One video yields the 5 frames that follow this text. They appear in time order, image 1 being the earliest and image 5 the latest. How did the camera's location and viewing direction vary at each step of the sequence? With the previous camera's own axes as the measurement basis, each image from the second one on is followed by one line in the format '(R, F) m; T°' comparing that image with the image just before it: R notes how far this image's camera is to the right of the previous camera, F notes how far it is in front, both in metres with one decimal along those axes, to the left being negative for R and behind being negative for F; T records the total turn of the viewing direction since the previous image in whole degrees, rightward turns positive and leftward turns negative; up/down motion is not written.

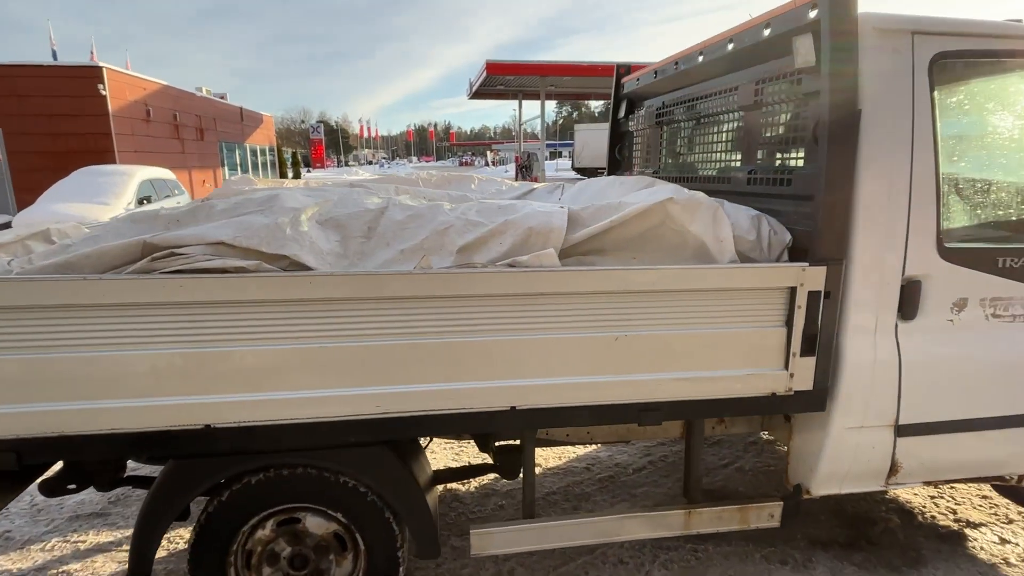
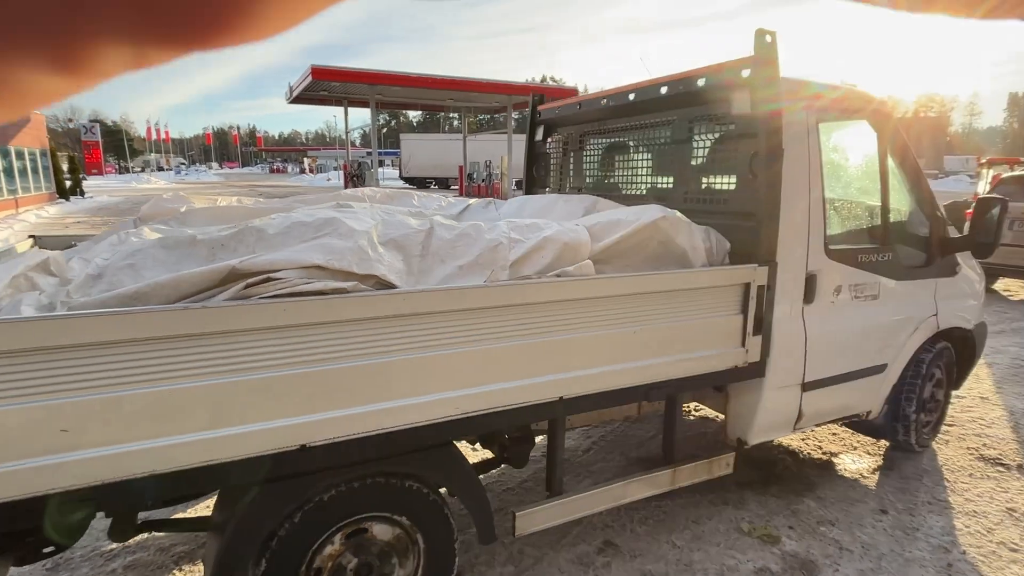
(-0.9, -0.2) m; +18°
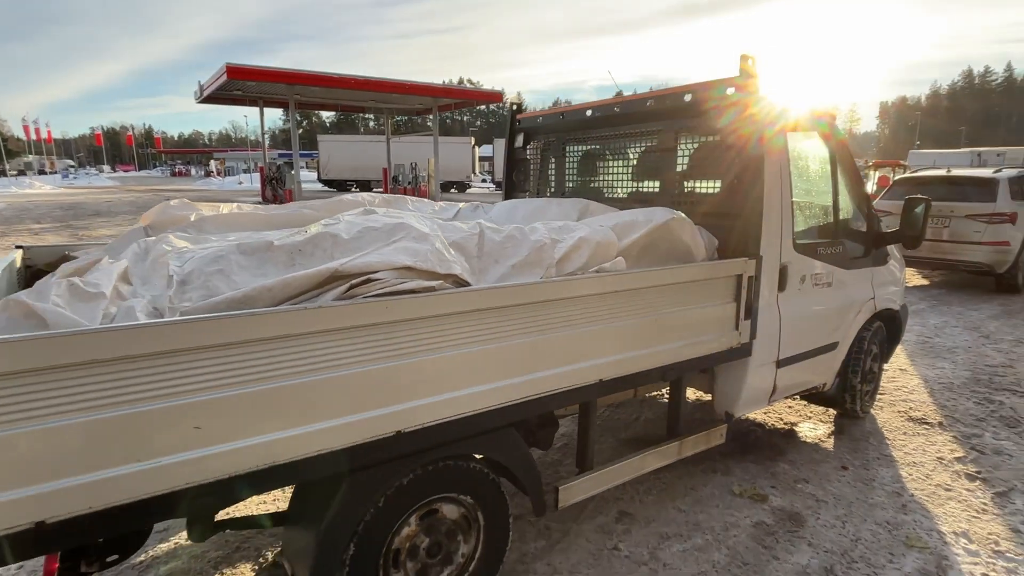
(-0.6, -0.2) m; +8°
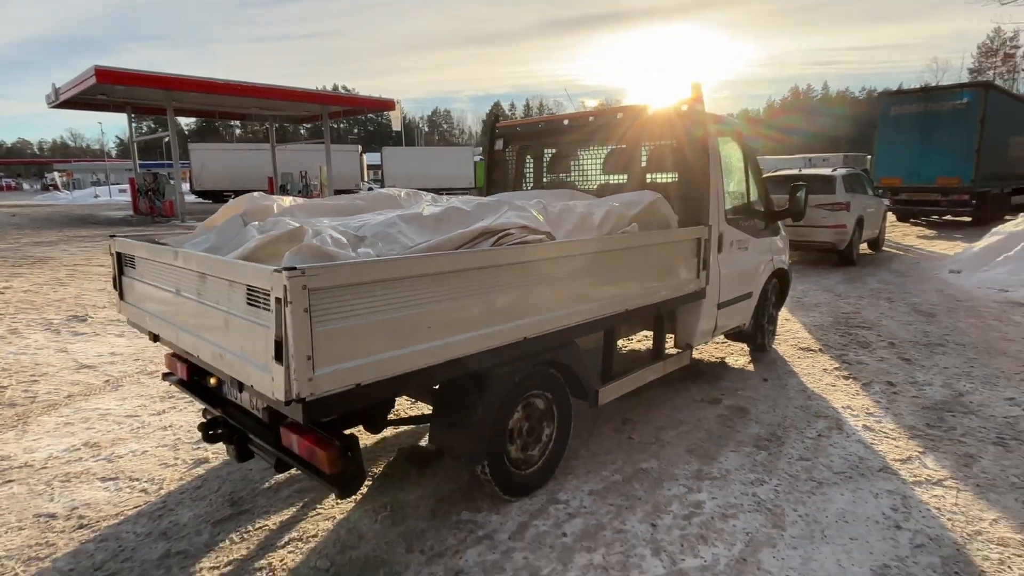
(-1.1, -0.9) m; +11°
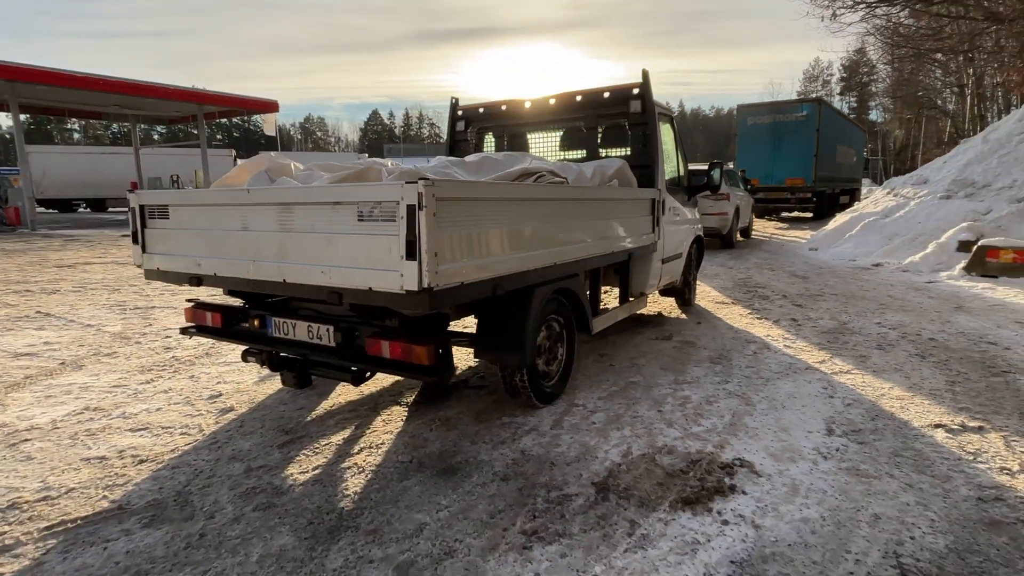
(-1.0, -0.5) m; +12°
